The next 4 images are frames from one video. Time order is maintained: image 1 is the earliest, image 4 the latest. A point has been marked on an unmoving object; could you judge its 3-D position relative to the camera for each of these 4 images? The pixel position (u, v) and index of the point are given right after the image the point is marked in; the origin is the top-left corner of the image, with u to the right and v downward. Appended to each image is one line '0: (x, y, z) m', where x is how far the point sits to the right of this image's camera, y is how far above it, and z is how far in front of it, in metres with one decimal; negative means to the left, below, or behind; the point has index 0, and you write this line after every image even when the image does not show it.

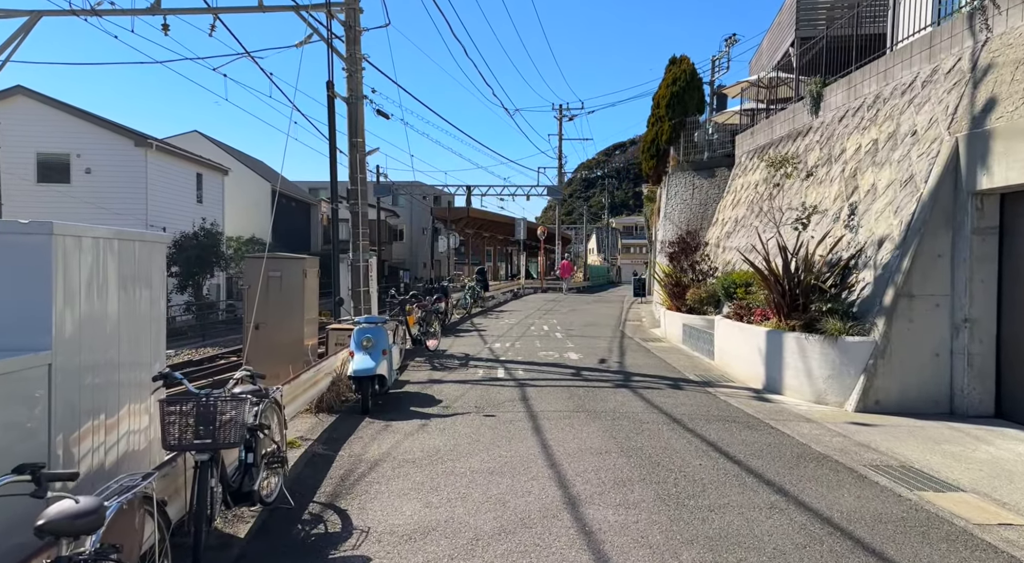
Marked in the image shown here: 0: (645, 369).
0: (+2.2, -1.4, +10.7) m
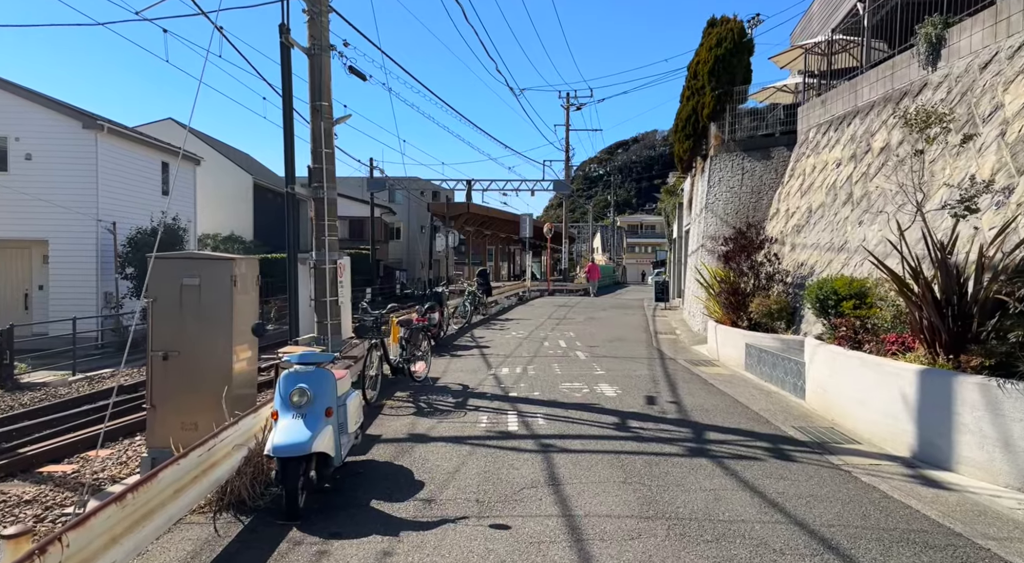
0: (+2.4, -1.6, +7.5) m
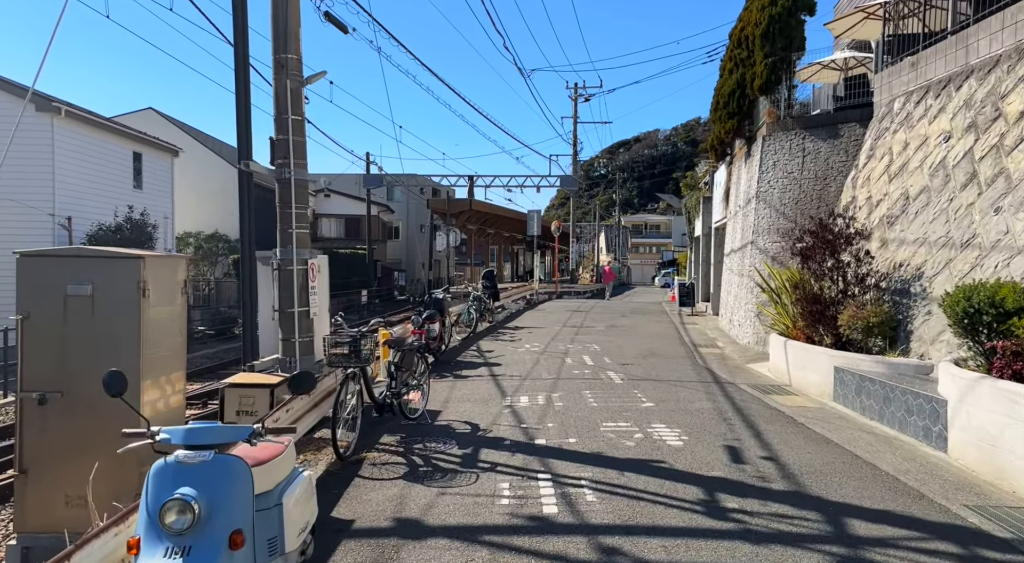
0: (+2.6, -1.6, +5.2) m
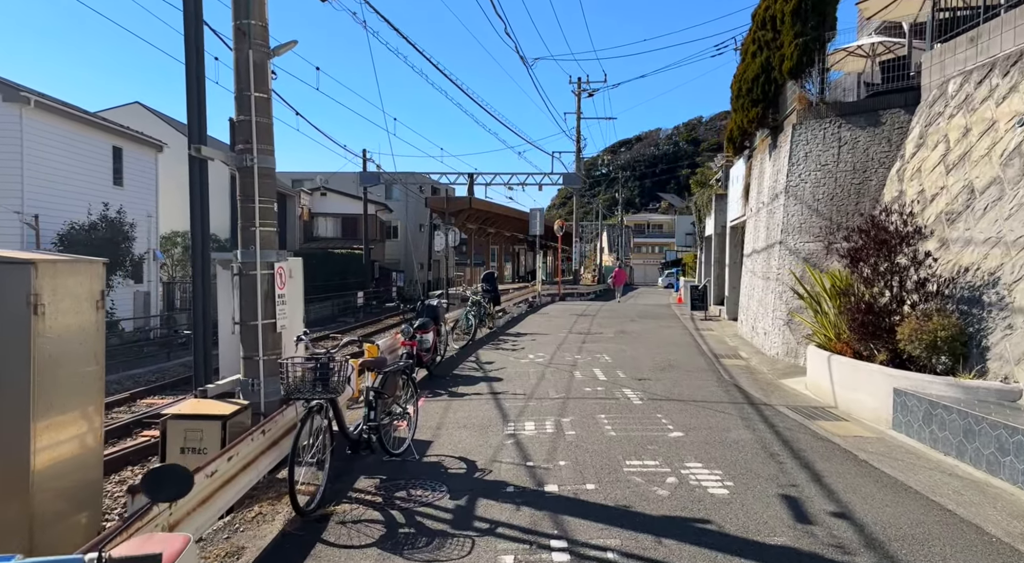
0: (+2.7, -1.7, +3.9) m
